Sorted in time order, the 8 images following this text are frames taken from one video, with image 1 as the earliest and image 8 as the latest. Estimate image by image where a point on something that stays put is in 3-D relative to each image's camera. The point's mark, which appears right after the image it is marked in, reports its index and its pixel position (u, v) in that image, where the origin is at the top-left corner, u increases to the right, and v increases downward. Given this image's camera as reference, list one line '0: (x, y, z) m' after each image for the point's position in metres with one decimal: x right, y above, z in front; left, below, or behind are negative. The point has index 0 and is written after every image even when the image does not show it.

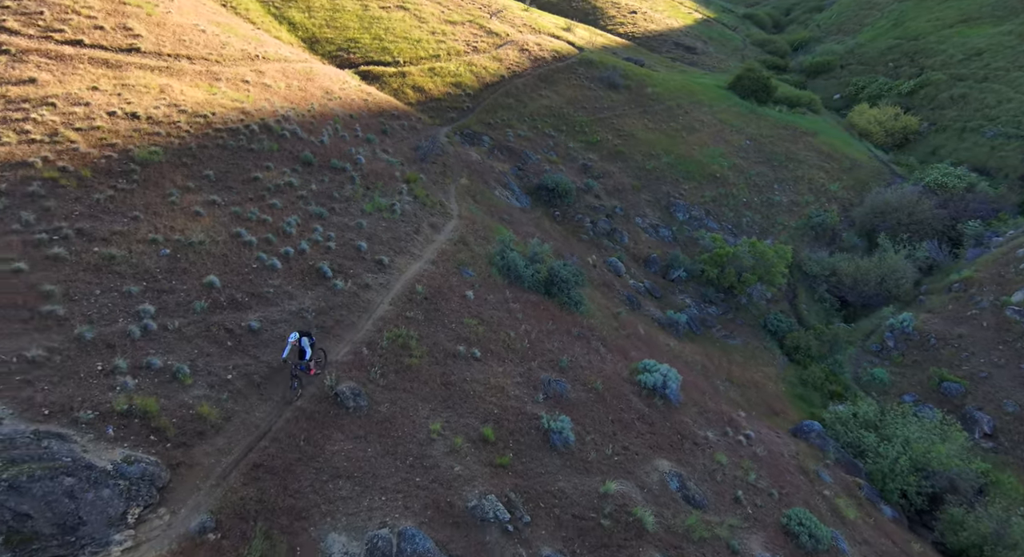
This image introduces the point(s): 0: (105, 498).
0: (-11.8, -6.2, +15.1) m
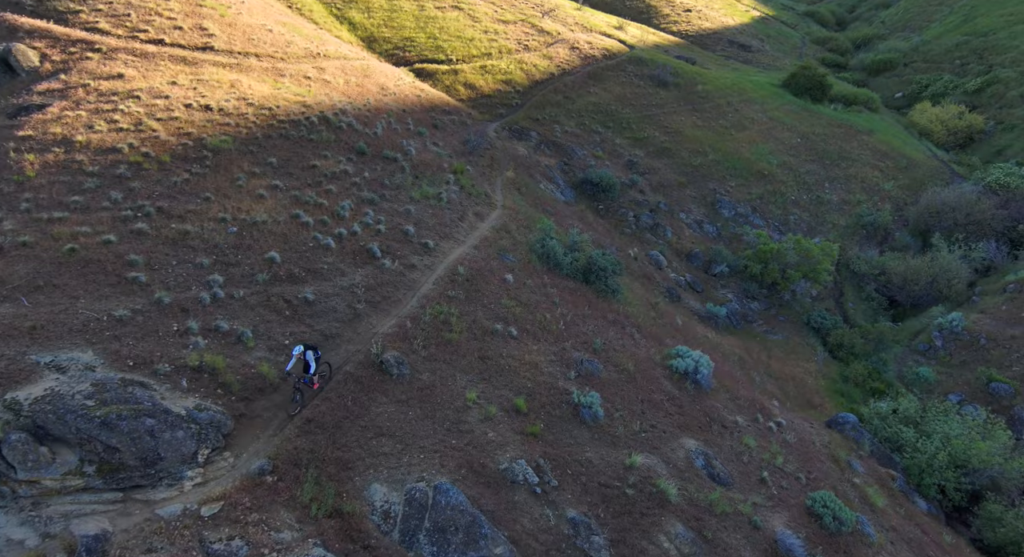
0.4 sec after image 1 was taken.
0: (-10.8, -5.1, +17.0) m
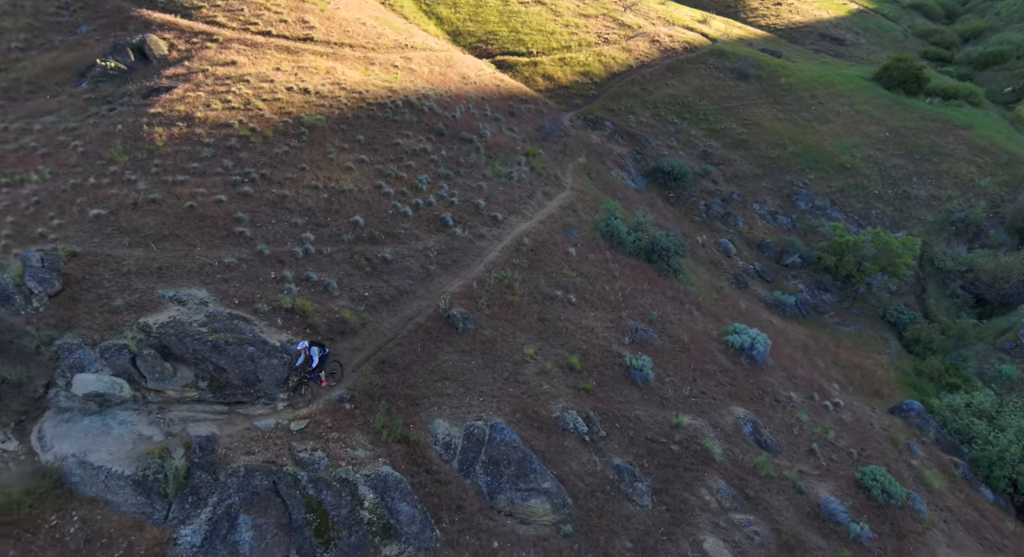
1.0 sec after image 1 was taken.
0: (-8.9, -3.2, +19.5) m
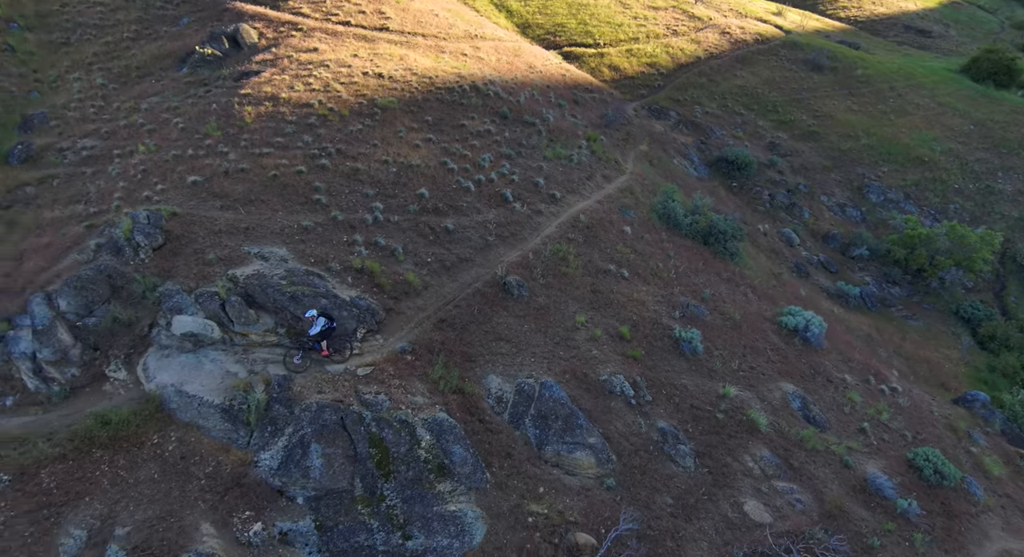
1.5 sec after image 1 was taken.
0: (-6.8, -1.6, +21.3) m
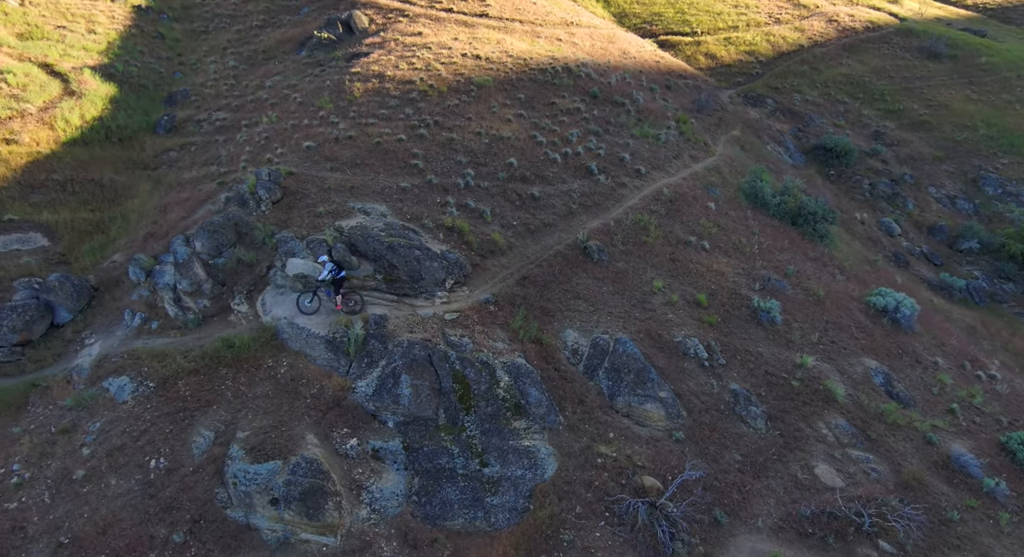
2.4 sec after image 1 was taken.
0: (-3.4, +0.4, +23.1) m
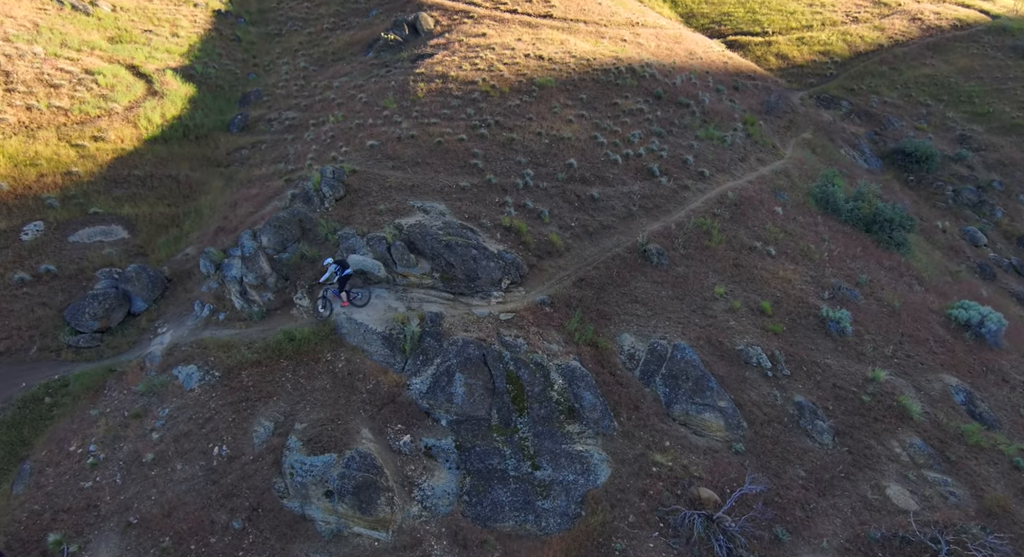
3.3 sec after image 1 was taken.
0: (-0.9, +0.4, +23.0) m
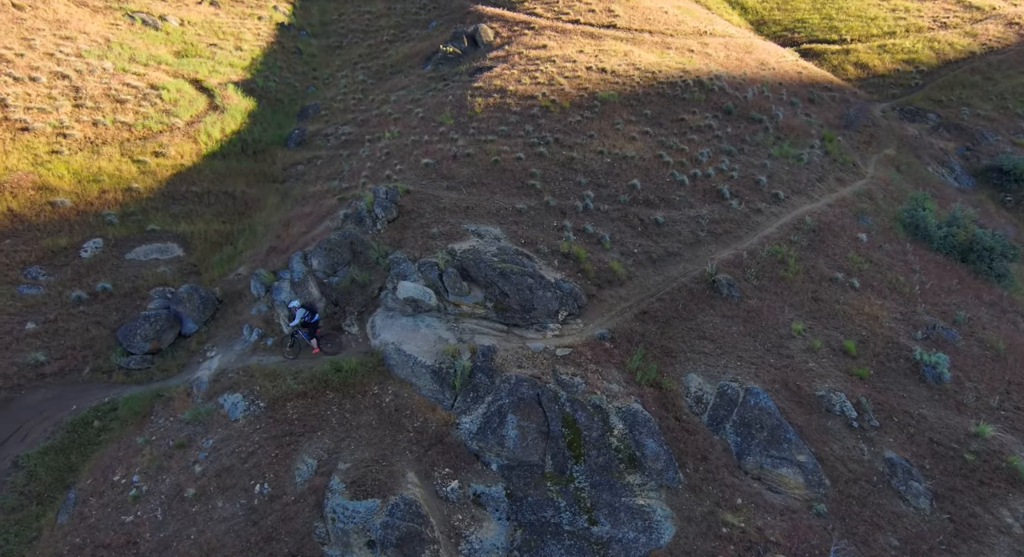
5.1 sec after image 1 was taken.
0: (+1.5, -0.9, +21.4) m
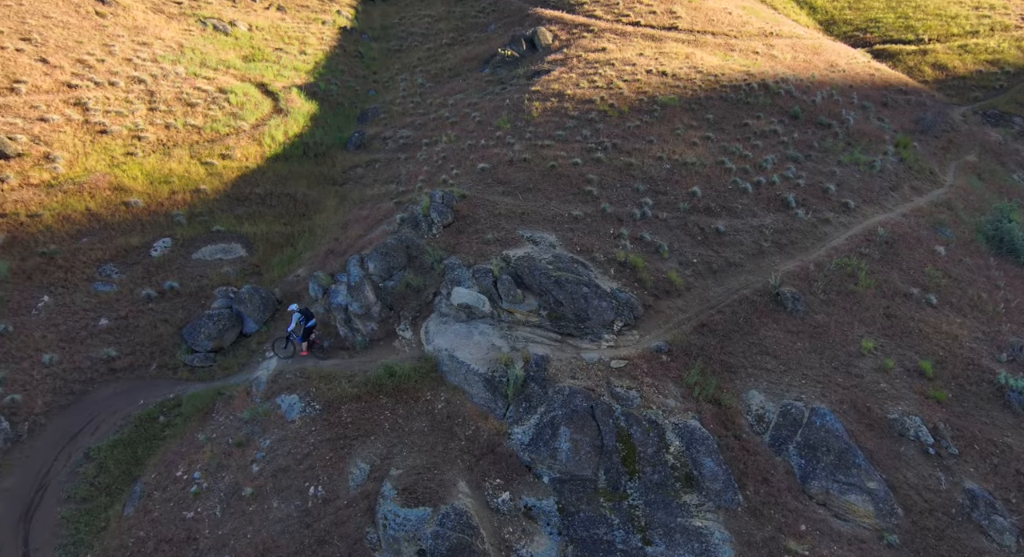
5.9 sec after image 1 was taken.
0: (+3.6, -1.2, +20.8) m
